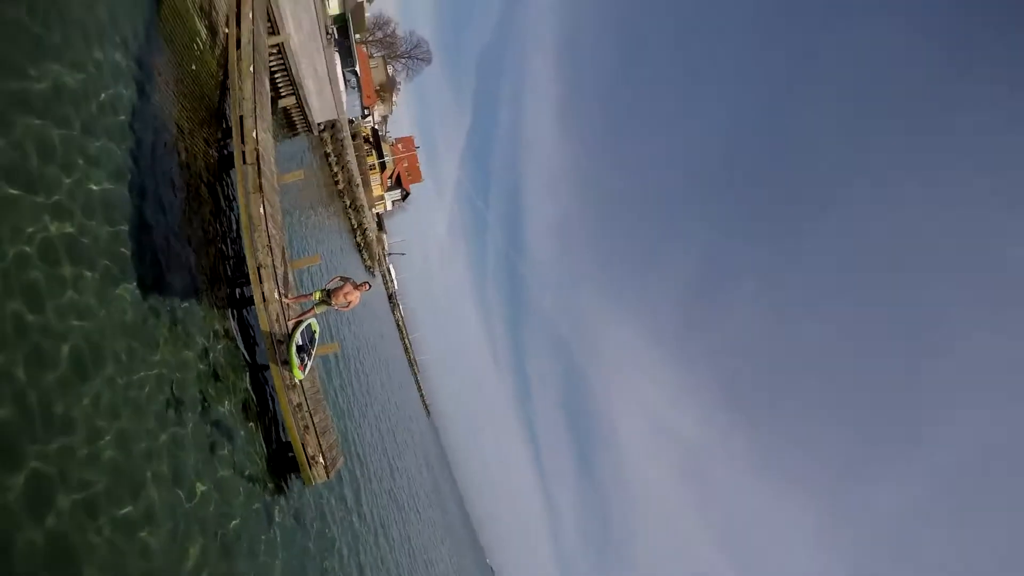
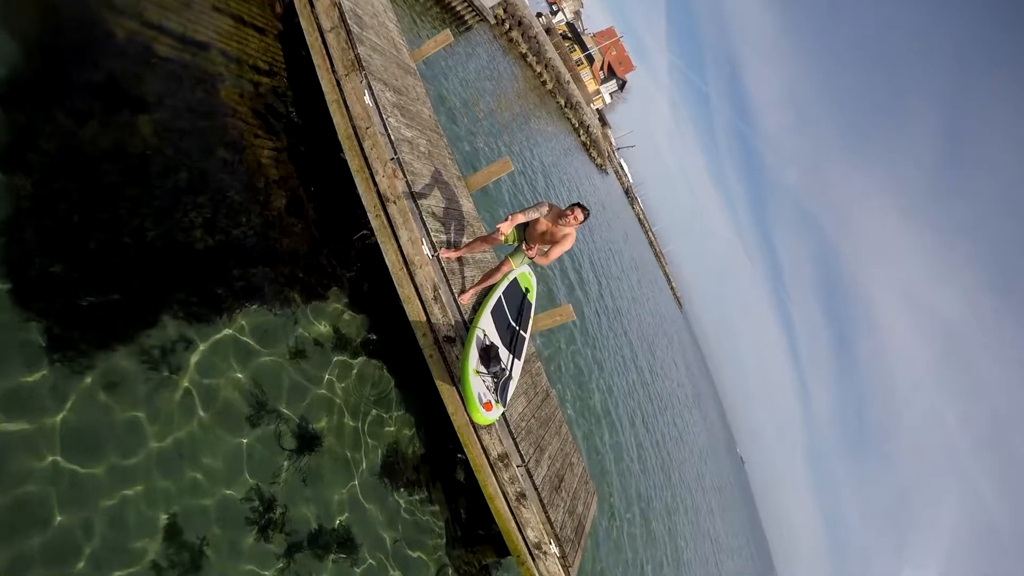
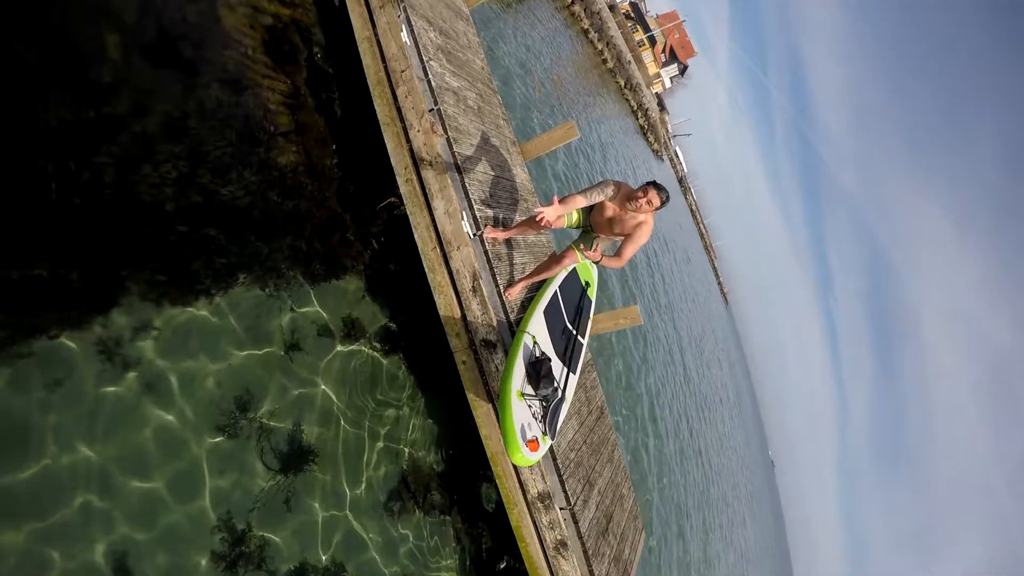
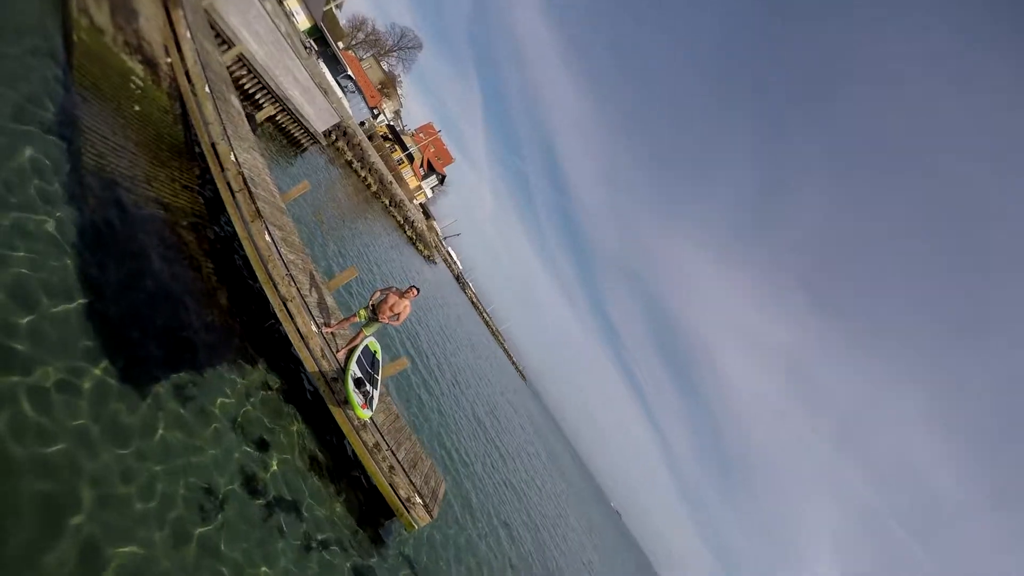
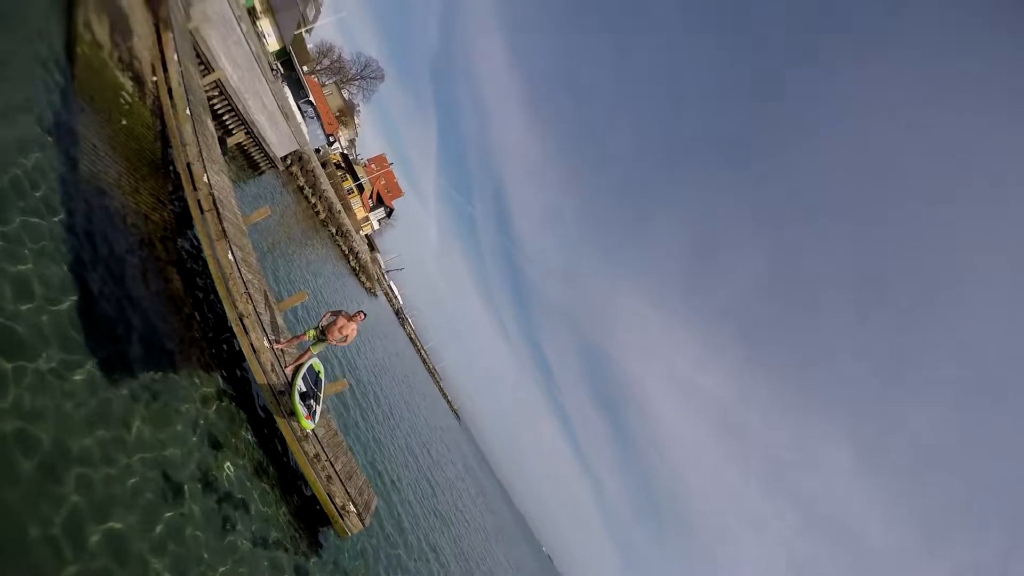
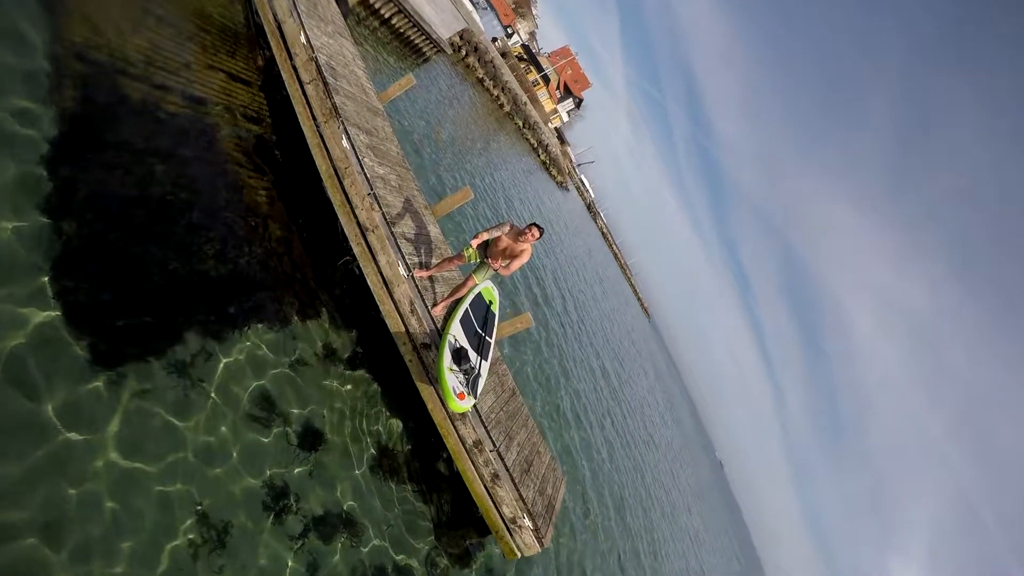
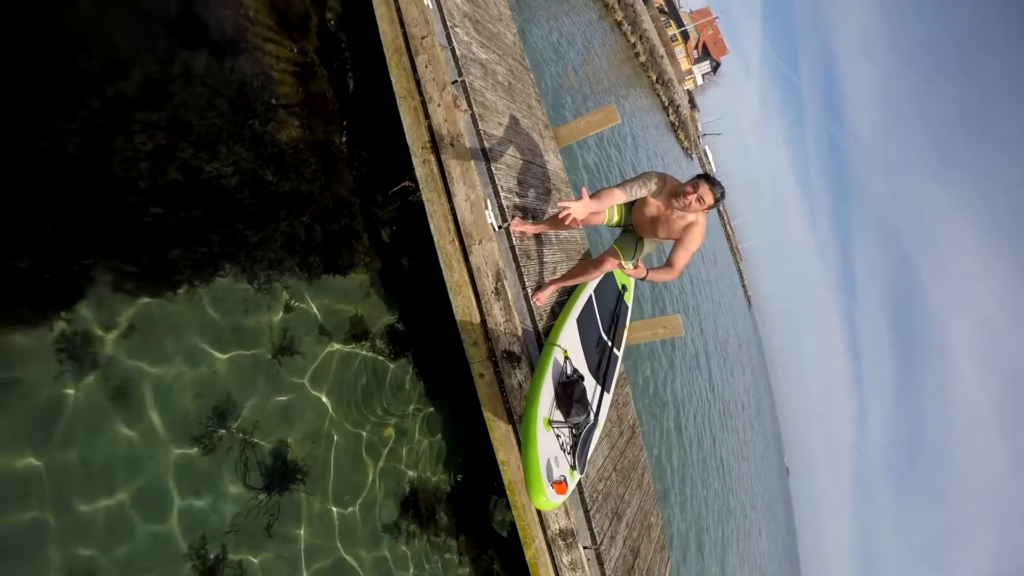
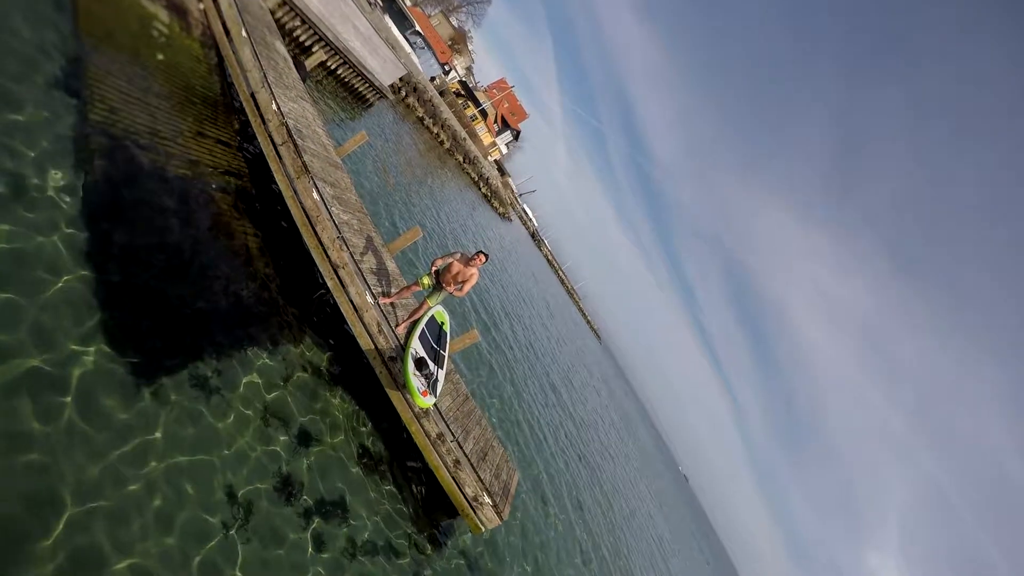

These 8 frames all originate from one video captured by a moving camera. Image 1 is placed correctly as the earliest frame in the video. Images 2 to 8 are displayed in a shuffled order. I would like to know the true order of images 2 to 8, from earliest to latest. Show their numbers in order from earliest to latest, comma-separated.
5, 4, 8, 6, 2, 3, 7
